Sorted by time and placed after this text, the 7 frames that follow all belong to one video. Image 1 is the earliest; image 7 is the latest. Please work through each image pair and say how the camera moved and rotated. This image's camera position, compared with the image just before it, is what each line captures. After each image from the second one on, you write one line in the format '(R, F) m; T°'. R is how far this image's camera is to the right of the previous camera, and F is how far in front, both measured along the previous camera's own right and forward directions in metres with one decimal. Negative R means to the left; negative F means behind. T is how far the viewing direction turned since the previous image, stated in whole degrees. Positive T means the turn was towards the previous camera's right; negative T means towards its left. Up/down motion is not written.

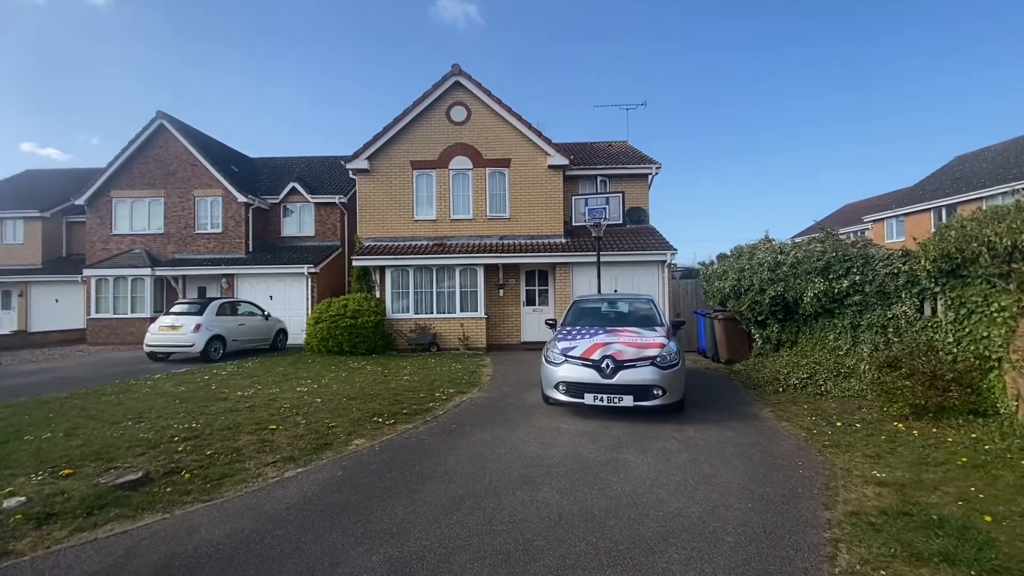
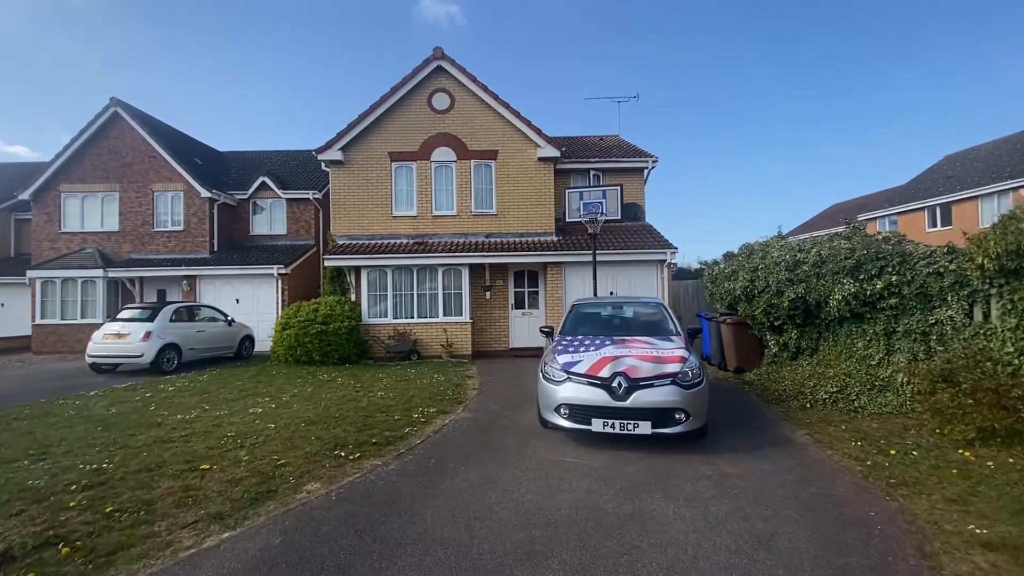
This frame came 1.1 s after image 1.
(-0.1, +1.3) m; +2°
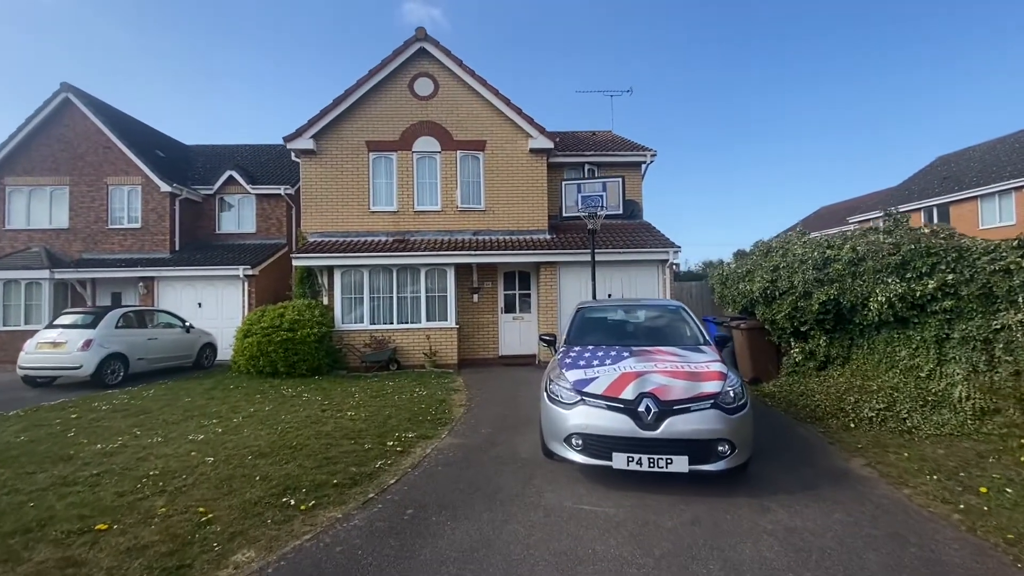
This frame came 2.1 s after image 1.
(-0.2, +1.3) m; +2°
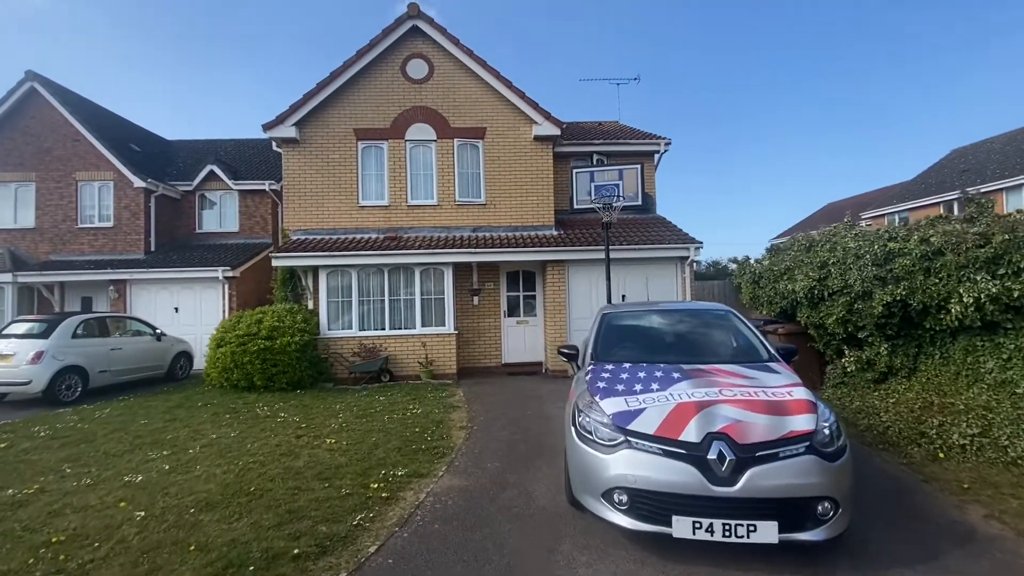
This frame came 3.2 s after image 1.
(-0.2, +1.3) m; 0°
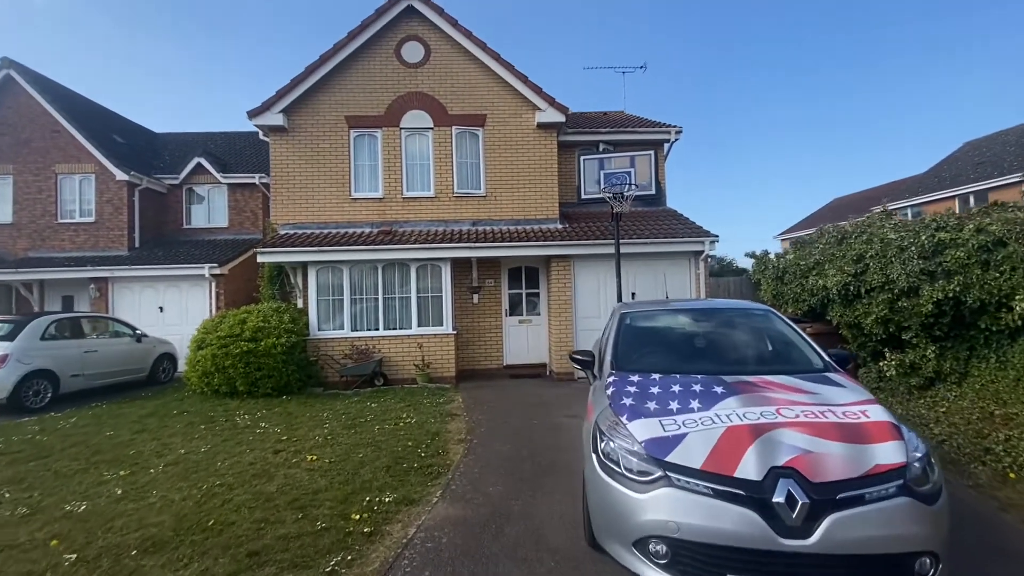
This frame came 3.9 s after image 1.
(-0.1, +0.8) m; 0°
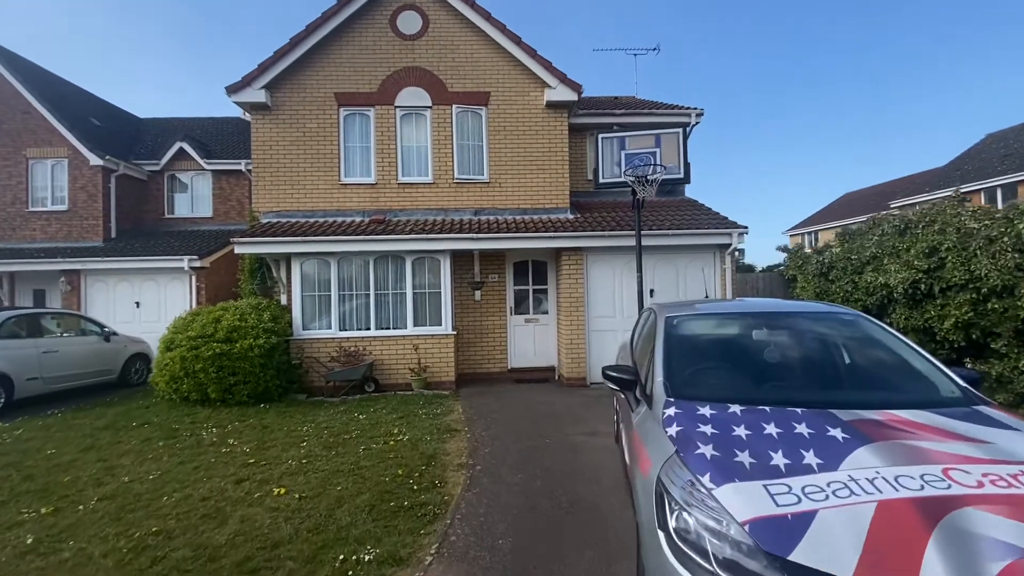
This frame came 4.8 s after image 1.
(-0.1, +1.2) m; 0°
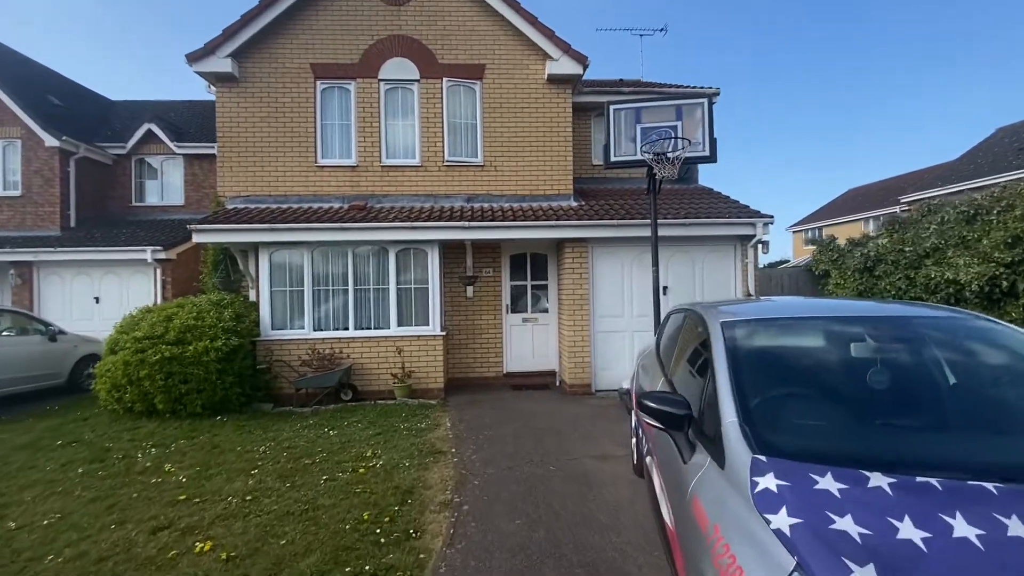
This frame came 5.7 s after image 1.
(0.0, +1.2) m; +1°
